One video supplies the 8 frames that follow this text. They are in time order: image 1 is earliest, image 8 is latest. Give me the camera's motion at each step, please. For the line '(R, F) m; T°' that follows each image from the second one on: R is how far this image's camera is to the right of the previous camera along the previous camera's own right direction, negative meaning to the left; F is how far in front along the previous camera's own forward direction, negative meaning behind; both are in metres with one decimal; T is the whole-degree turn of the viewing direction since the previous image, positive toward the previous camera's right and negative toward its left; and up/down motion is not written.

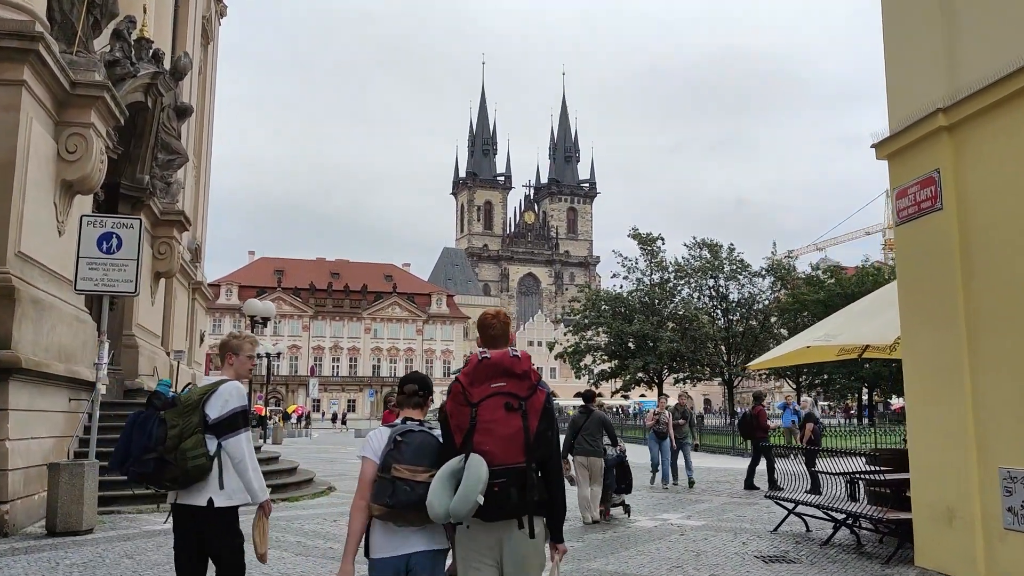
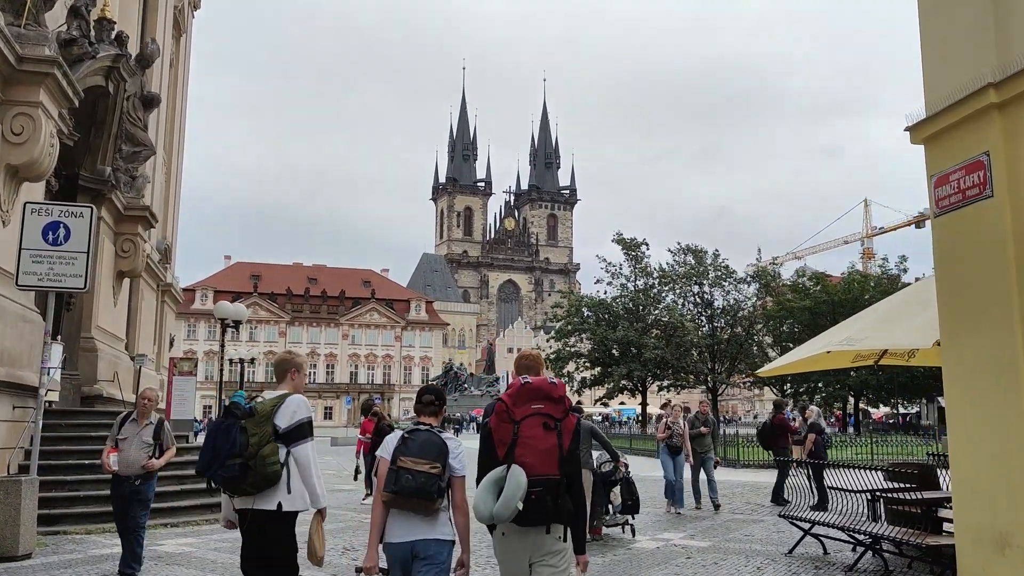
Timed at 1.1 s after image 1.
(-0.1, +0.9) m; +1°
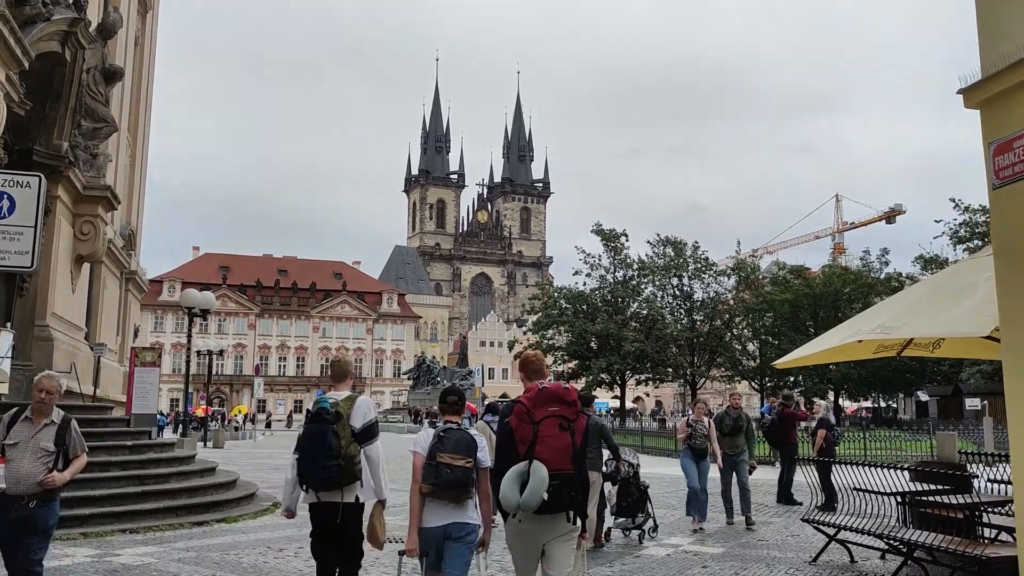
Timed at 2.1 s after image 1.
(-0.3, +0.9) m; +2°
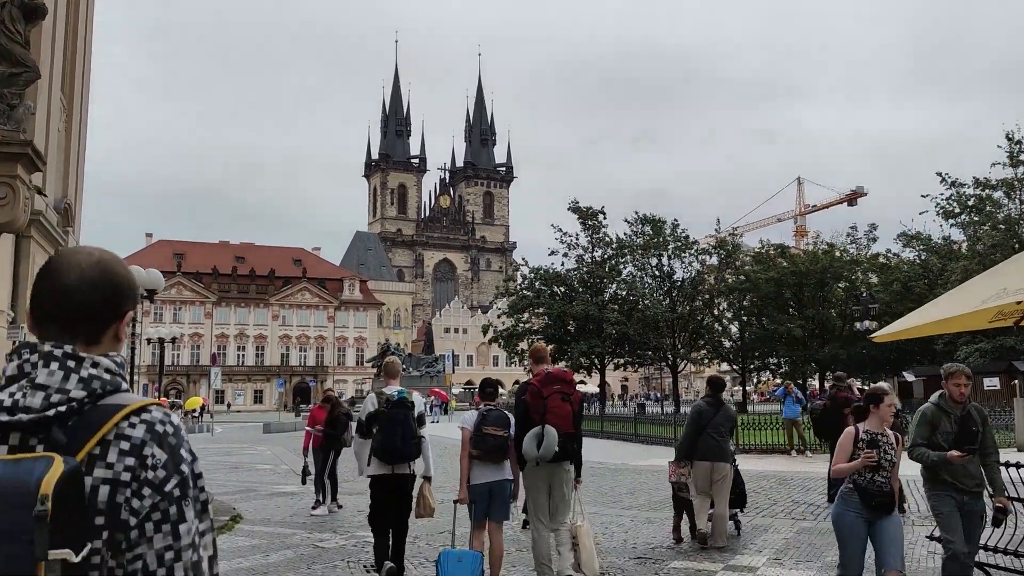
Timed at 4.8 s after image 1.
(-0.6, +2.1) m; +3°
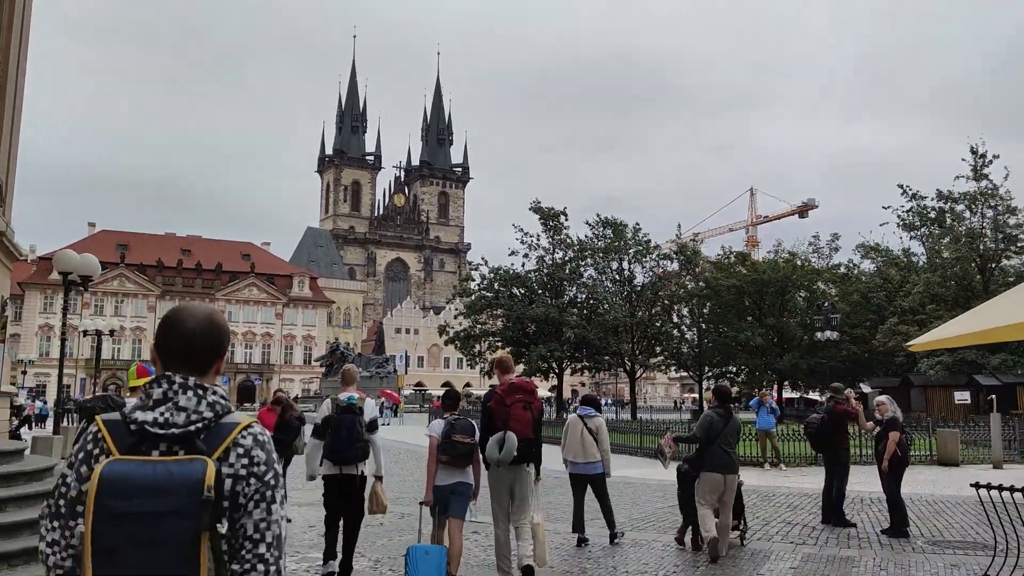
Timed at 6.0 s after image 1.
(-0.3, +1.0) m; +3°
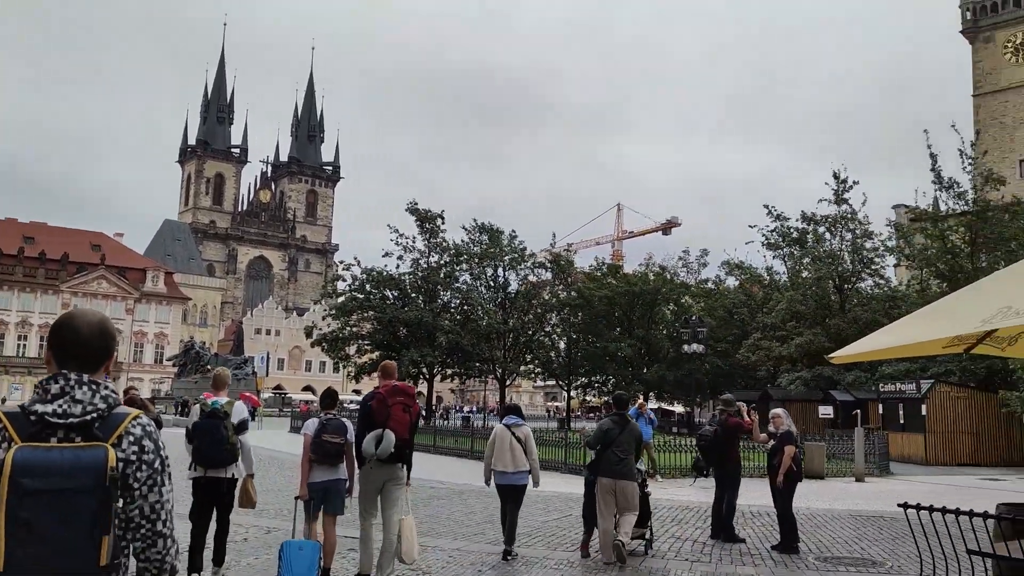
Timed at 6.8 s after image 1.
(-0.2, +0.8) m; +9°
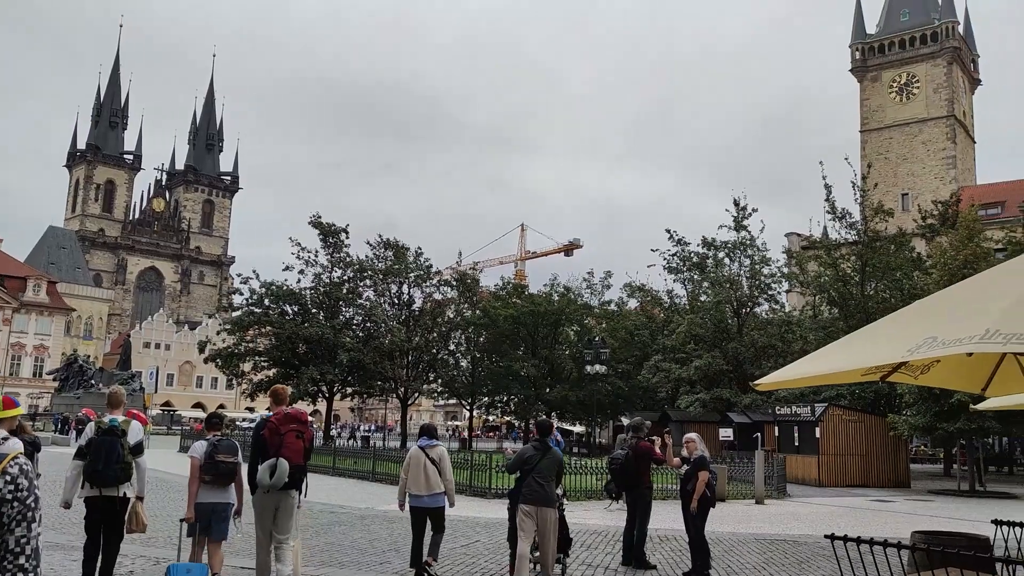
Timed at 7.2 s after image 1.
(-0.1, +0.4) m; +7°
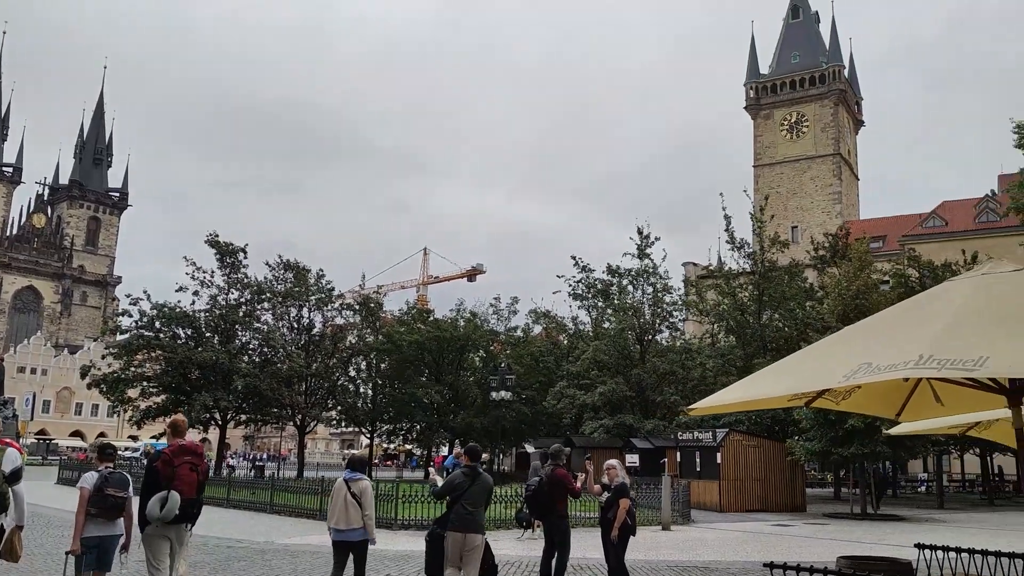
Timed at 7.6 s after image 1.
(-0.2, +0.3) m; +7°
